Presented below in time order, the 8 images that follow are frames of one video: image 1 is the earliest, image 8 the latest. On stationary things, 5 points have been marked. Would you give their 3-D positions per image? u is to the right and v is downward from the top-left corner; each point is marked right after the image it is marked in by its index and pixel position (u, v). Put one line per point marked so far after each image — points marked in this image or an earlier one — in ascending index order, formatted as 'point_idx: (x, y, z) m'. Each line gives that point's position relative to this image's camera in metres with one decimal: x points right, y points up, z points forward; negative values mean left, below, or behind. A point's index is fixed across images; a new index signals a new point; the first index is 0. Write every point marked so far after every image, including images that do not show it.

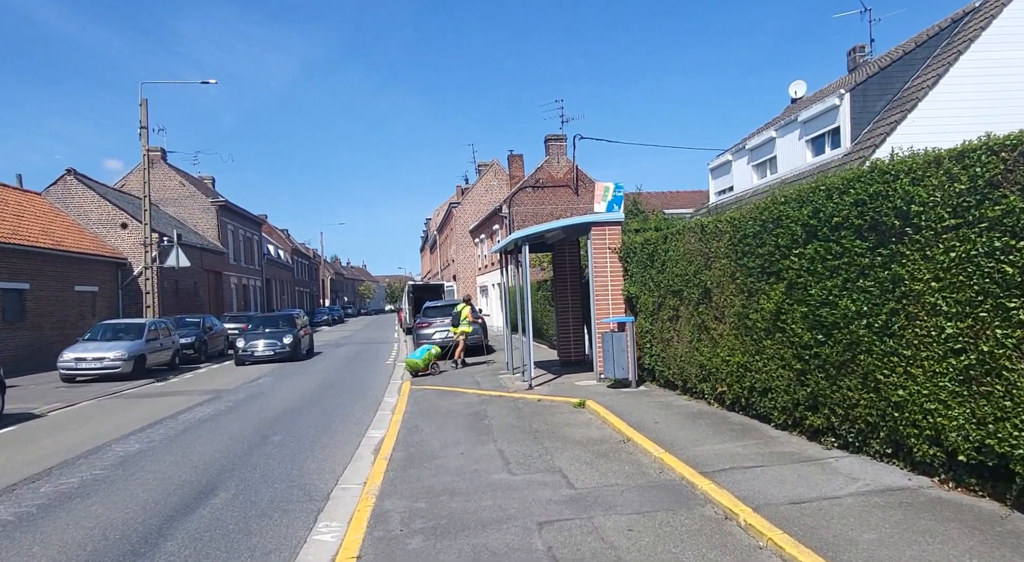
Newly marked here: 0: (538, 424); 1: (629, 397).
0: (+0.3, -1.7, +9.1) m
1: (+1.6, -1.6, +10.2) m
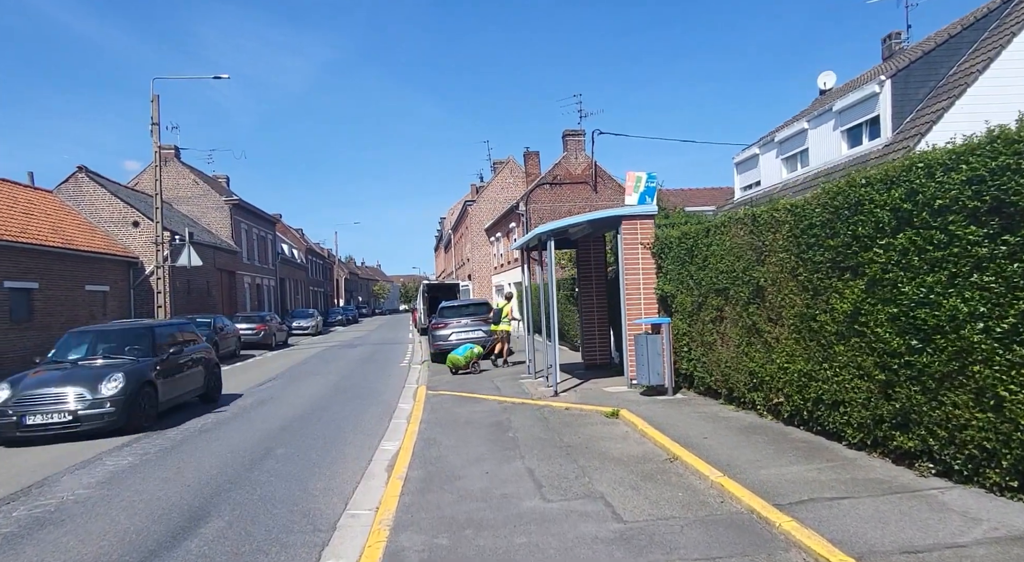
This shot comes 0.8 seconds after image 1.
0: (+0.6, -1.7, +8.2) m
1: (+1.9, -1.6, +9.3) m
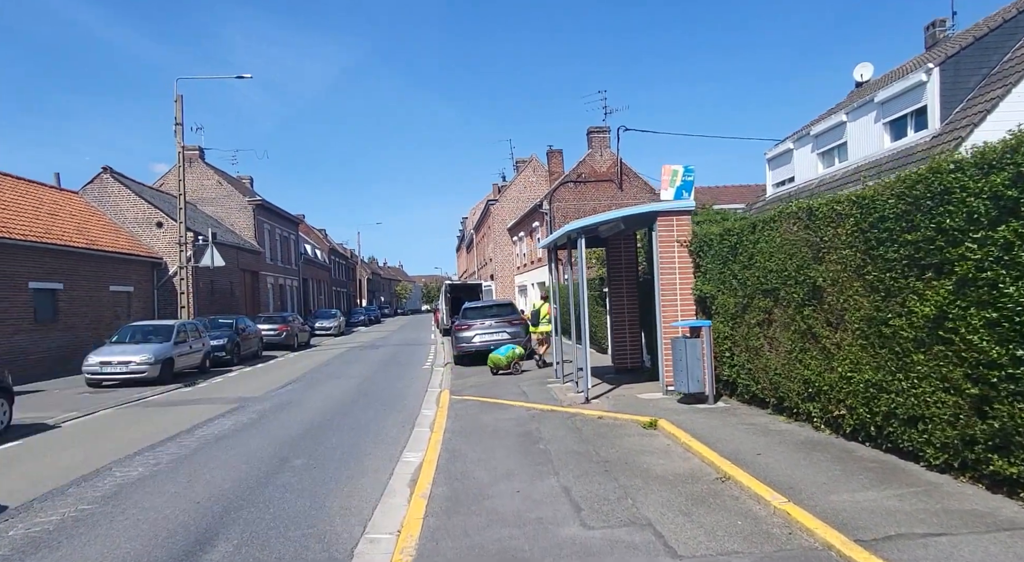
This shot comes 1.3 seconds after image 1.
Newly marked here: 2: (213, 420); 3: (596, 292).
0: (+0.9, -1.7, +7.6) m
1: (+2.3, -1.6, +8.7) m
2: (-4.9, -2.3, +12.2) m
3: (+1.8, -0.2, +16.0) m
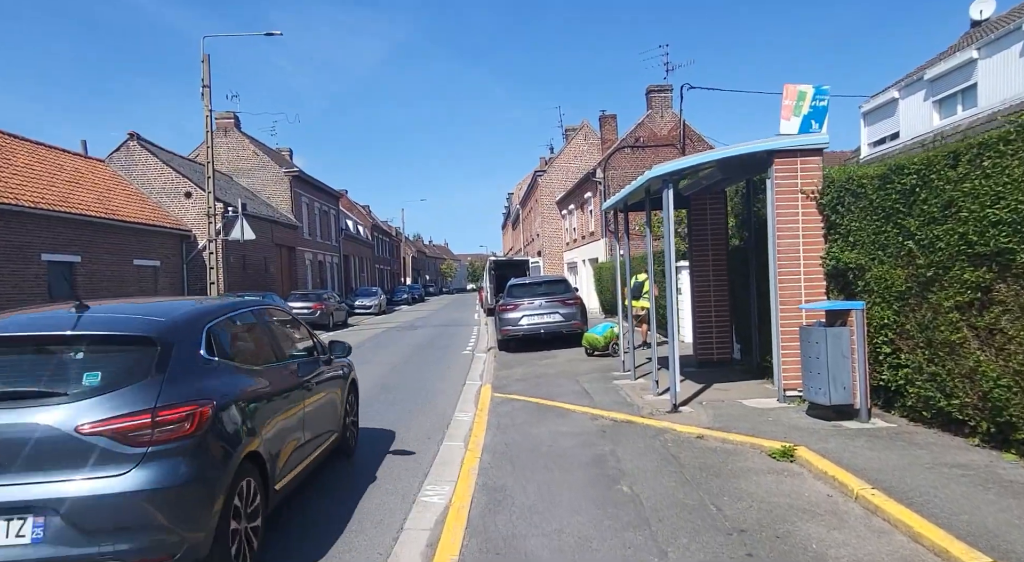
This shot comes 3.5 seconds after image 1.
0: (+1.4, -1.4, +4.8) m
1: (+2.8, -1.3, +5.8) m
2: (-4.1, -1.8, +9.8) m
3: (+2.8, +0.3, +13.2) m
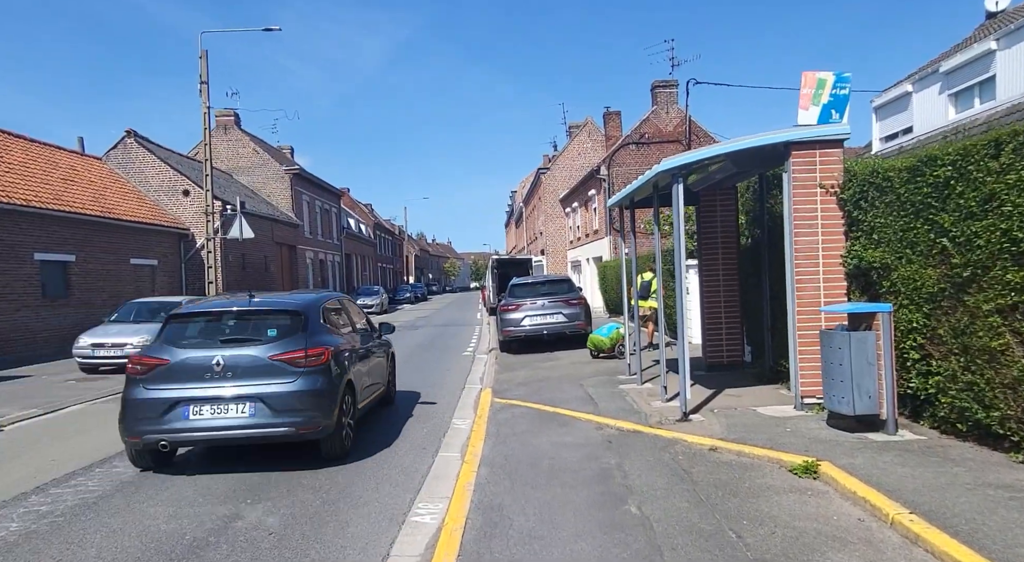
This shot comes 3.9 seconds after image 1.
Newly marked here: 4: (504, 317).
0: (+1.4, -1.4, +4.3) m
1: (+2.8, -1.3, +5.3) m
2: (-4.1, -1.8, +9.4) m
3: (+2.8, +0.3, +12.7) m
4: (-0.2, -0.7, +15.2) m
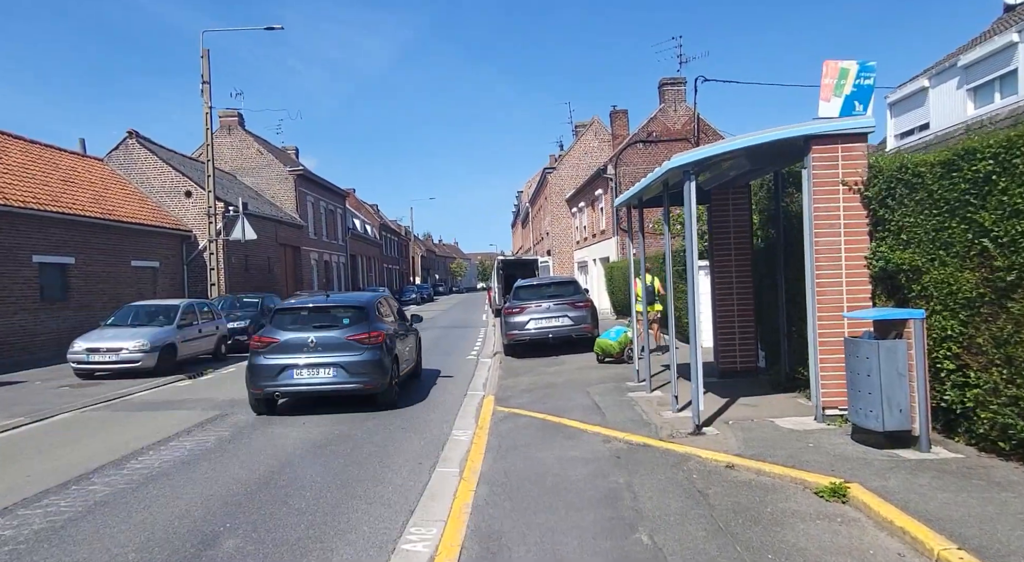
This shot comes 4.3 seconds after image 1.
0: (+1.4, -1.5, +3.9) m
1: (+2.8, -1.3, +4.9) m
2: (-4.1, -1.9, +9.0) m
3: (+2.9, +0.2, +12.2) m
4: (-0.1, -0.8, +14.8) m
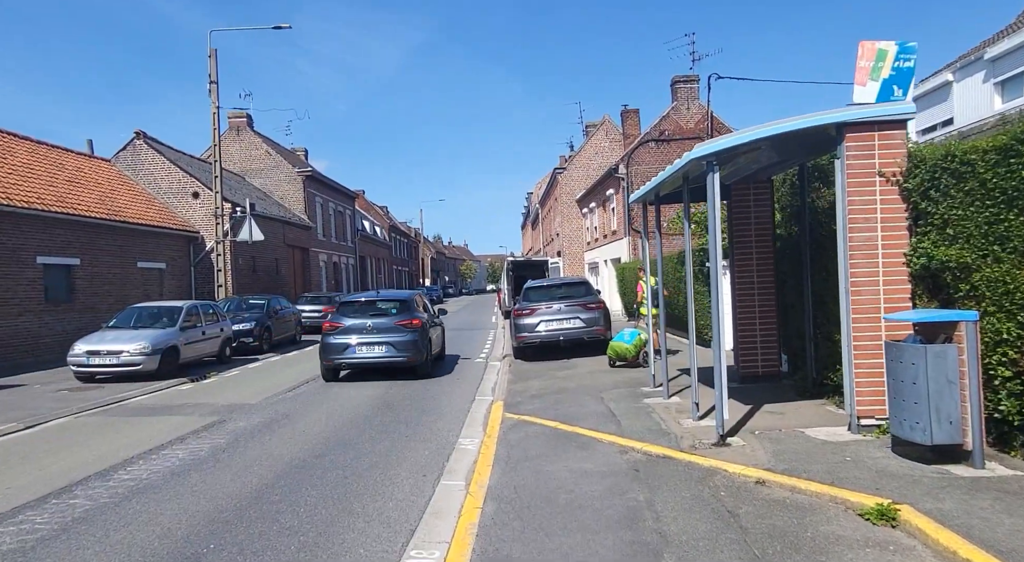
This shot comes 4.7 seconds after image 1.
0: (+1.4, -1.5, +3.4) m
1: (+2.9, -1.3, +4.3) m
2: (-3.9, -1.9, +8.5) m
3: (+3.0, +0.2, +11.7) m
4: (+0.1, -0.8, +14.3) m
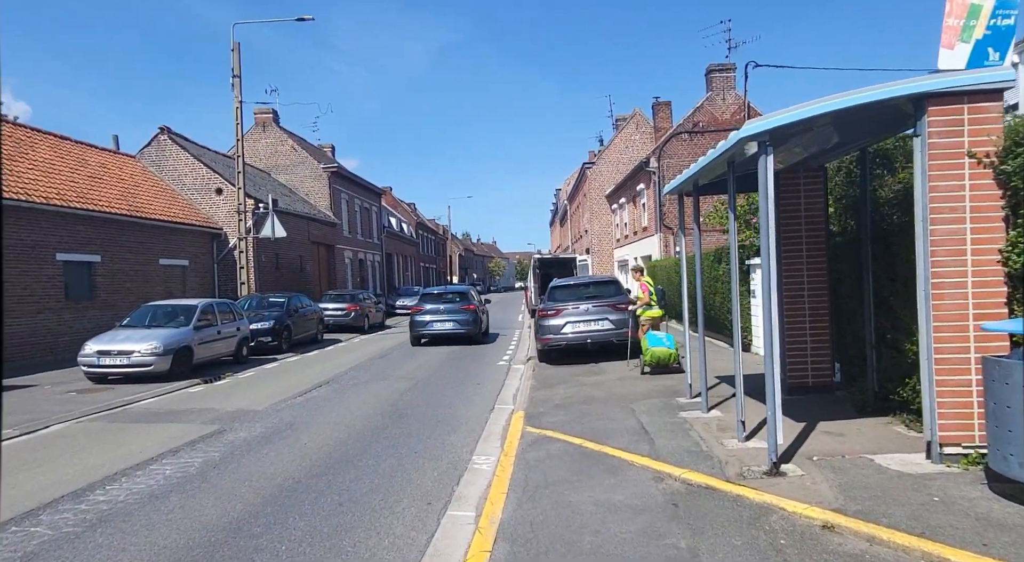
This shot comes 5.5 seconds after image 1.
0: (+1.4, -1.5, +2.4) m
1: (+2.9, -1.3, +3.3) m
2: (-3.7, -1.9, +7.8) m
3: (+3.3, +0.2, +10.6) m
4: (+0.6, -0.7, +13.4) m
